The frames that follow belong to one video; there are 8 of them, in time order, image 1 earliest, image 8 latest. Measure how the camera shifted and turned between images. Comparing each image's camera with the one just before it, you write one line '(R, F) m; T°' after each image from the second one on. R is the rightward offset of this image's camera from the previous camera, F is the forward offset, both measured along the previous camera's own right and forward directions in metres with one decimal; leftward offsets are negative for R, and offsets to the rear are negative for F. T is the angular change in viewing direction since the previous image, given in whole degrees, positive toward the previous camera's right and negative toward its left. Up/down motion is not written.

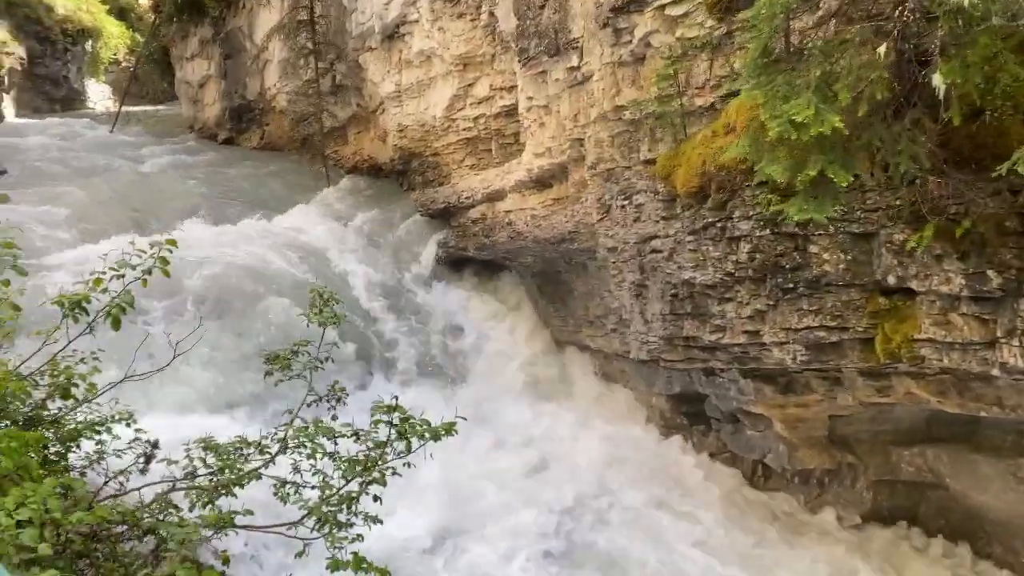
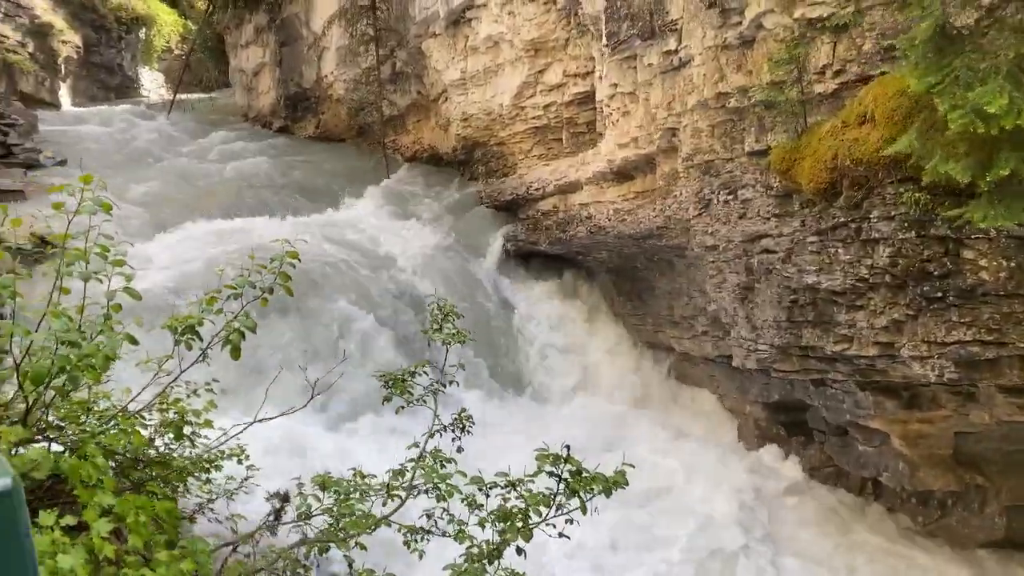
(-0.3, +0.3) m; -3°
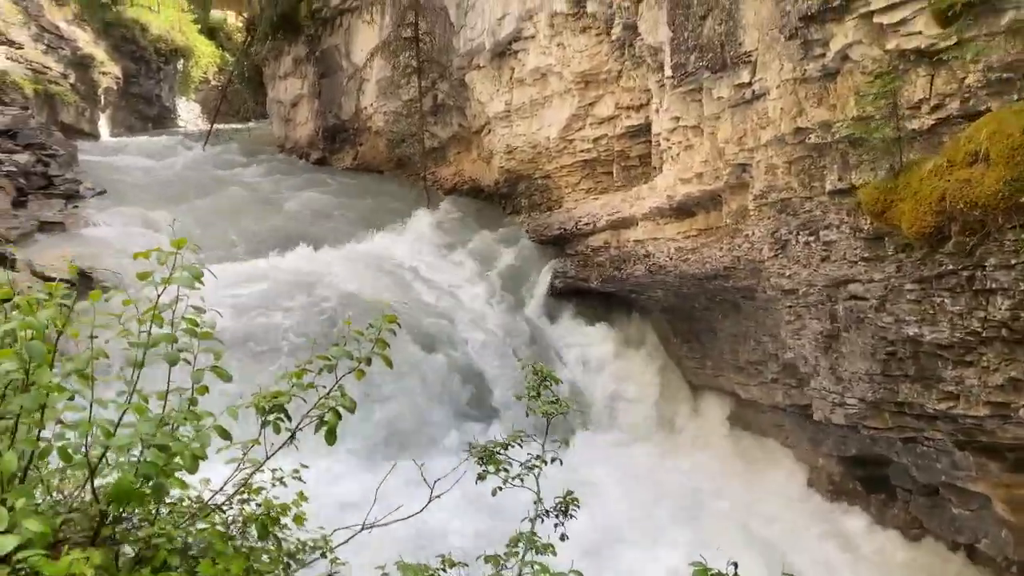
(-0.2, +0.2) m; -2°
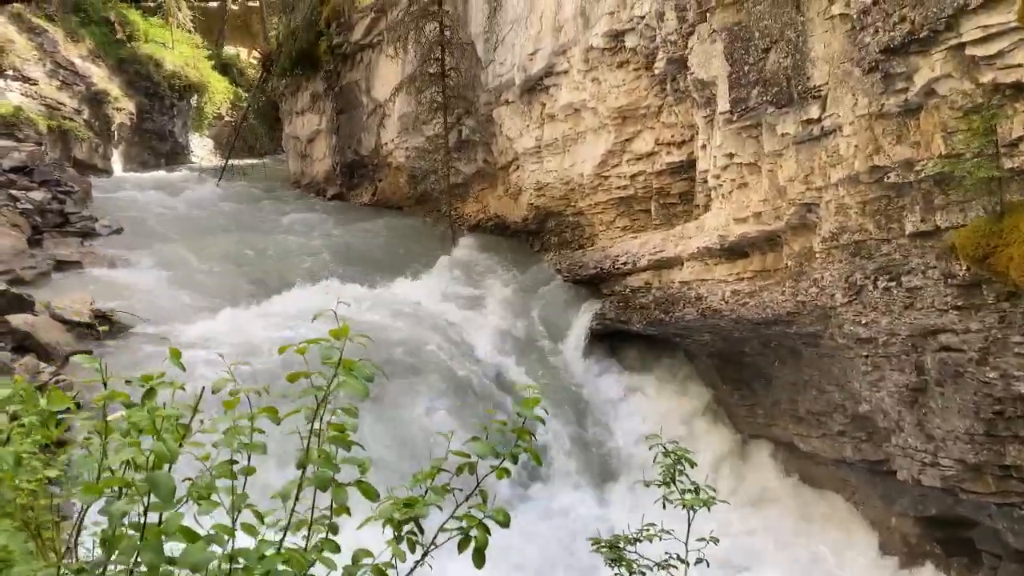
(-0.2, +0.3) m; 0°
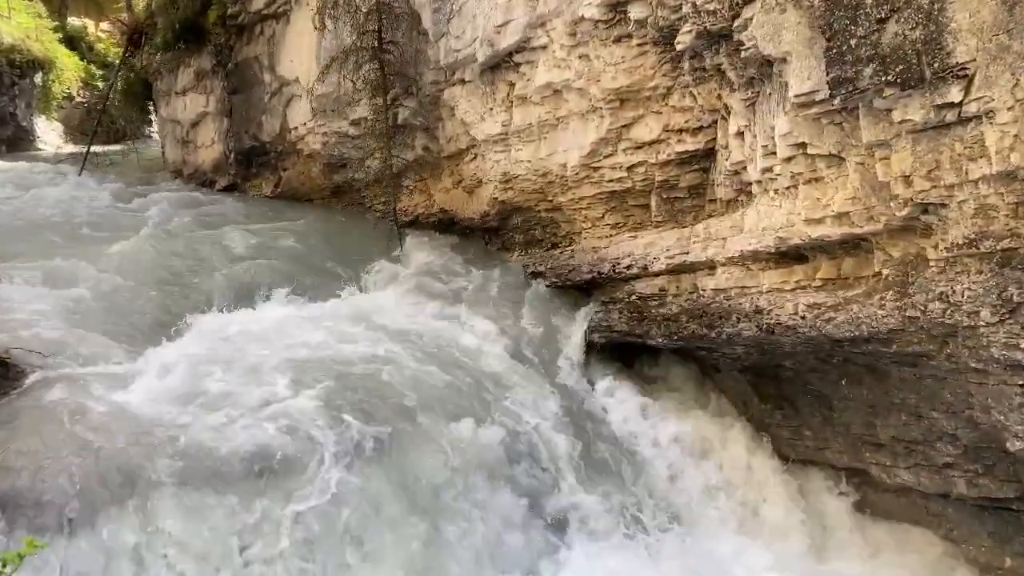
(-0.9, +1.0) m; +10°
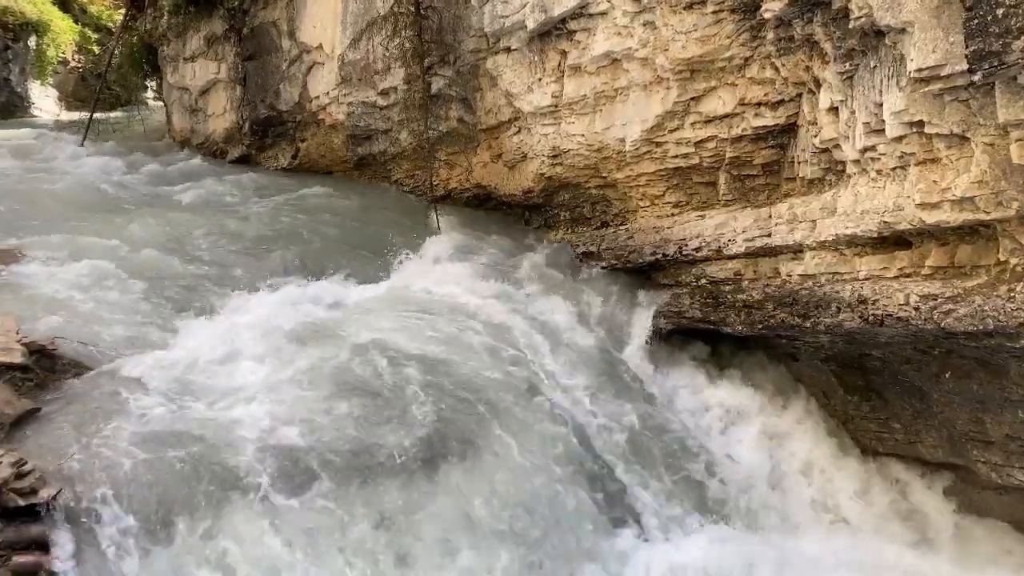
(-0.5, +0.3) m; +1°
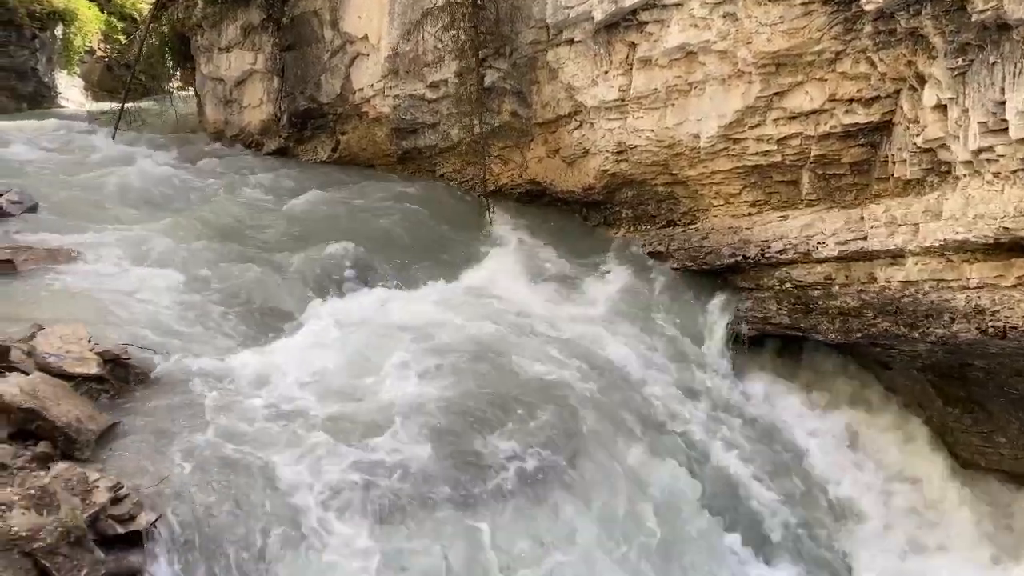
(-0.4, +0.2) m; -1°
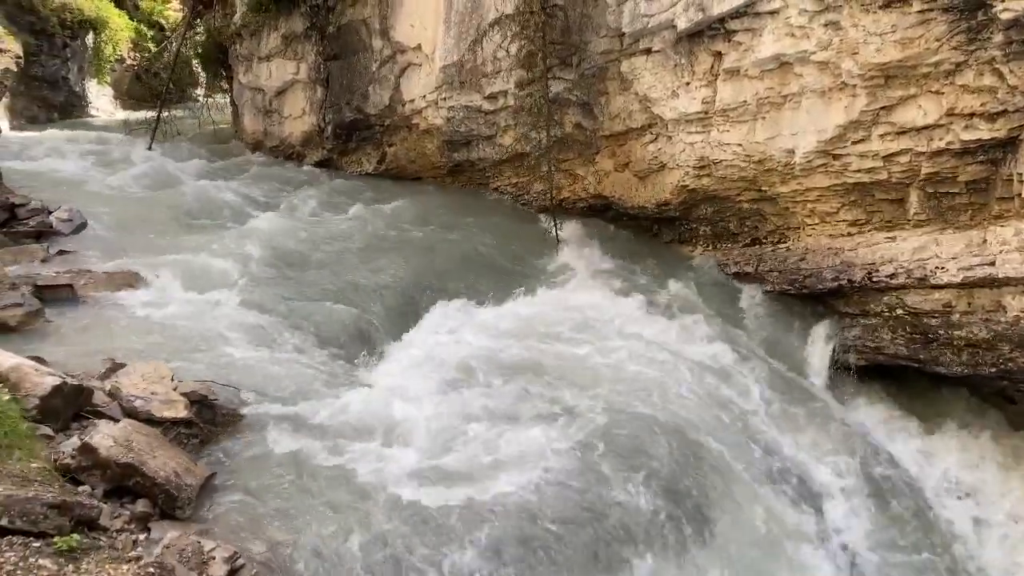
(-0.5, +0.3) m; -1°
